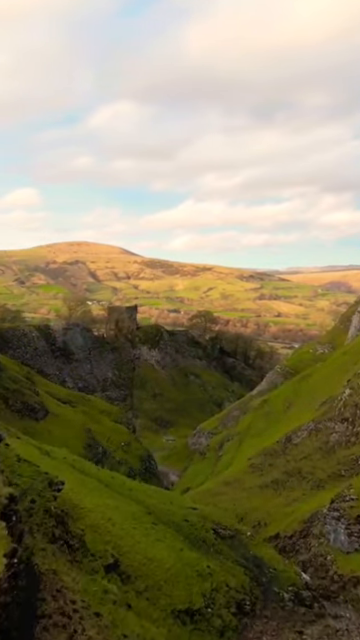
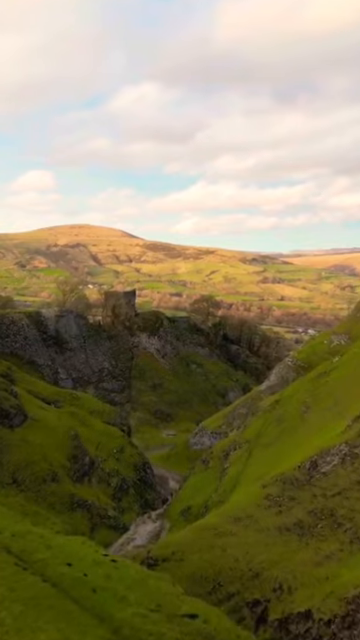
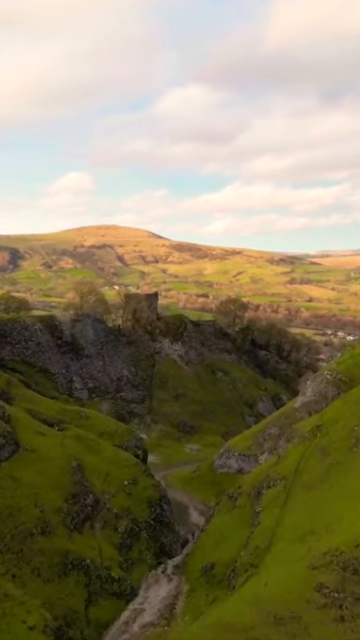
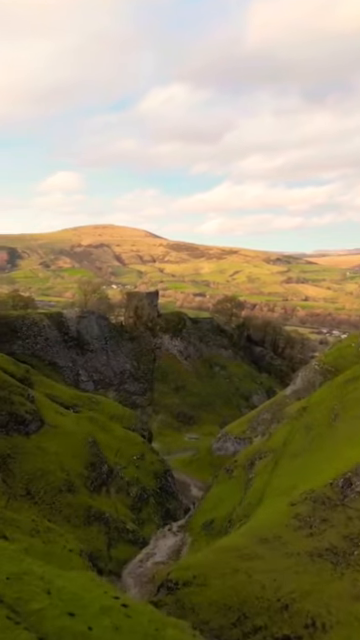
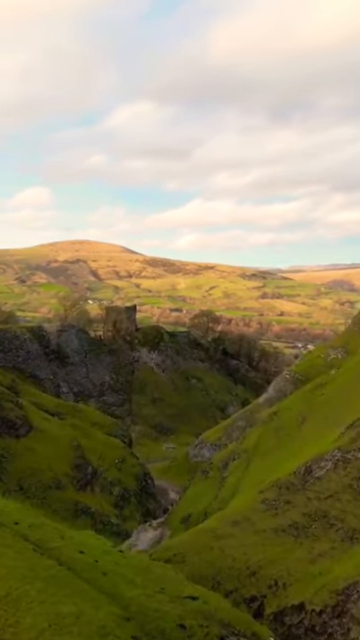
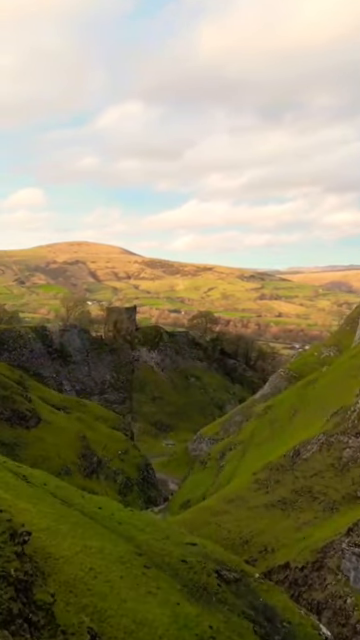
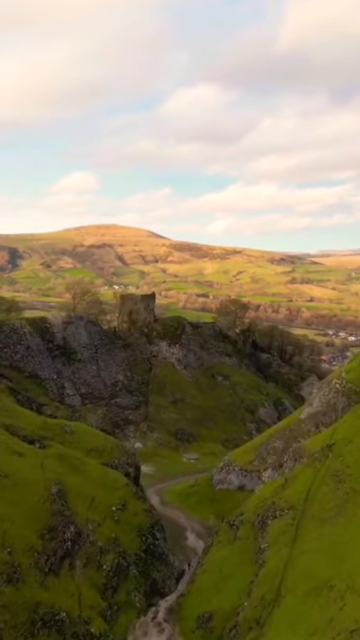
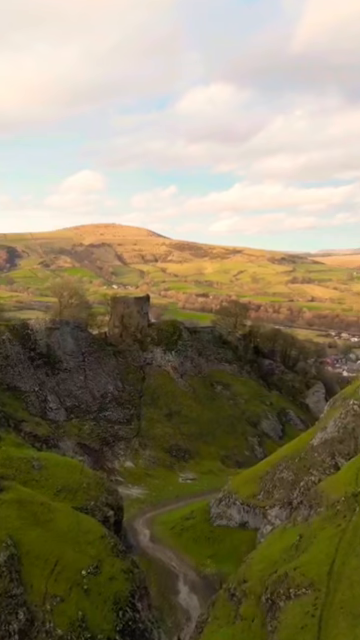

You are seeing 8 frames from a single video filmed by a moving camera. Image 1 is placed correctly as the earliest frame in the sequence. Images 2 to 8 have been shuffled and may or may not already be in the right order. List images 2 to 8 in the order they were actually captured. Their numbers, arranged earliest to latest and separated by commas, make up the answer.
6, 5, 2, 4, 3, 7, 8
